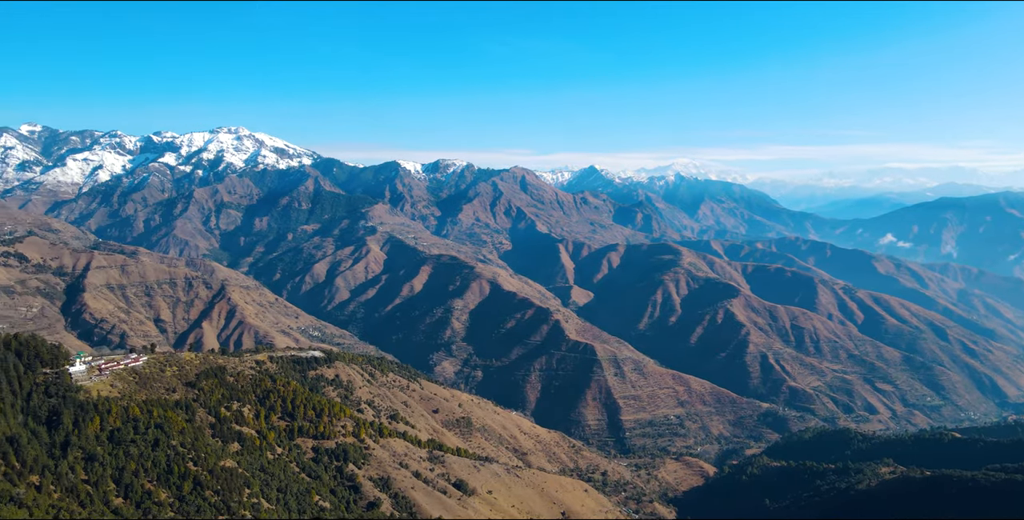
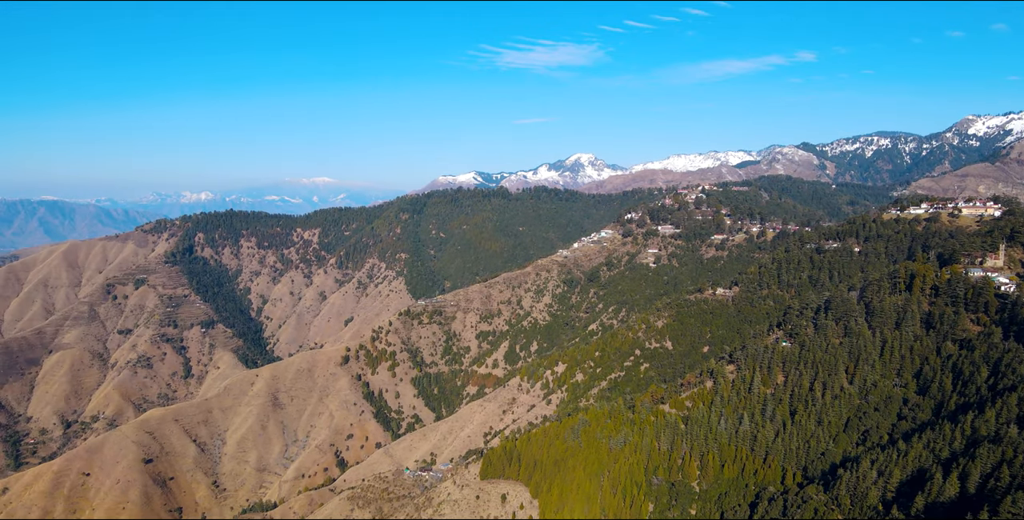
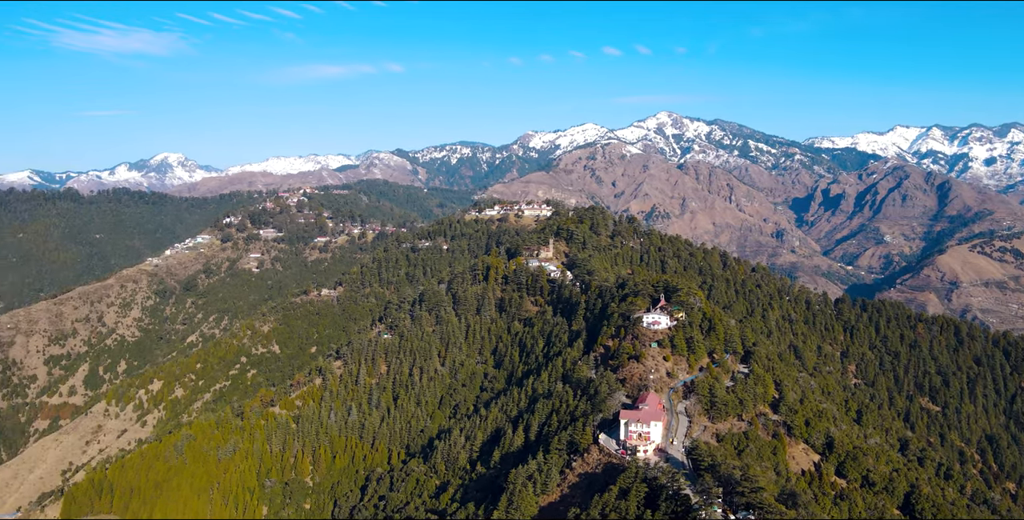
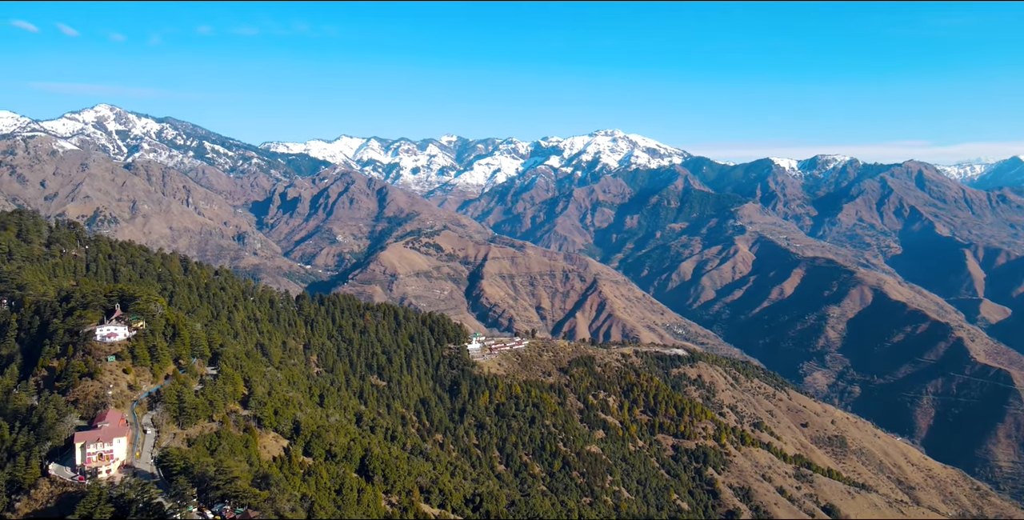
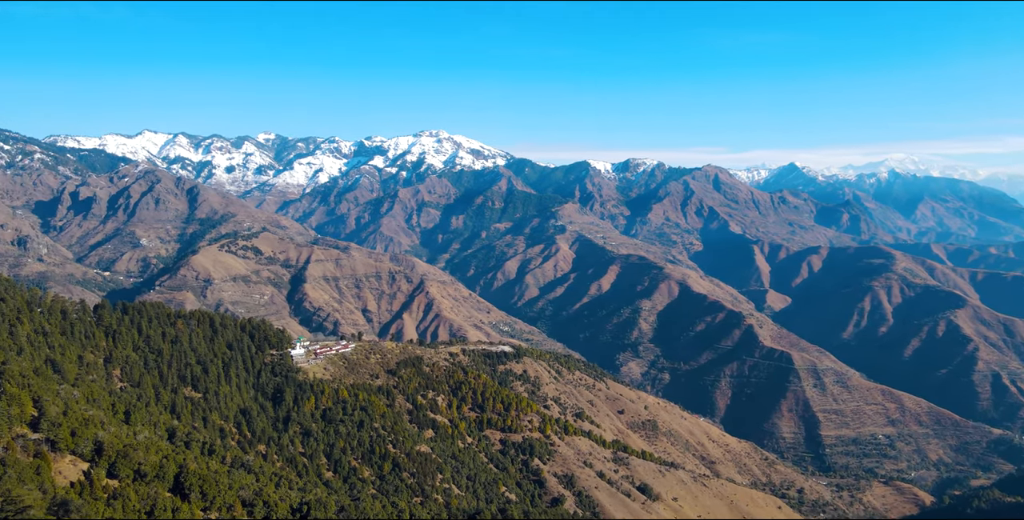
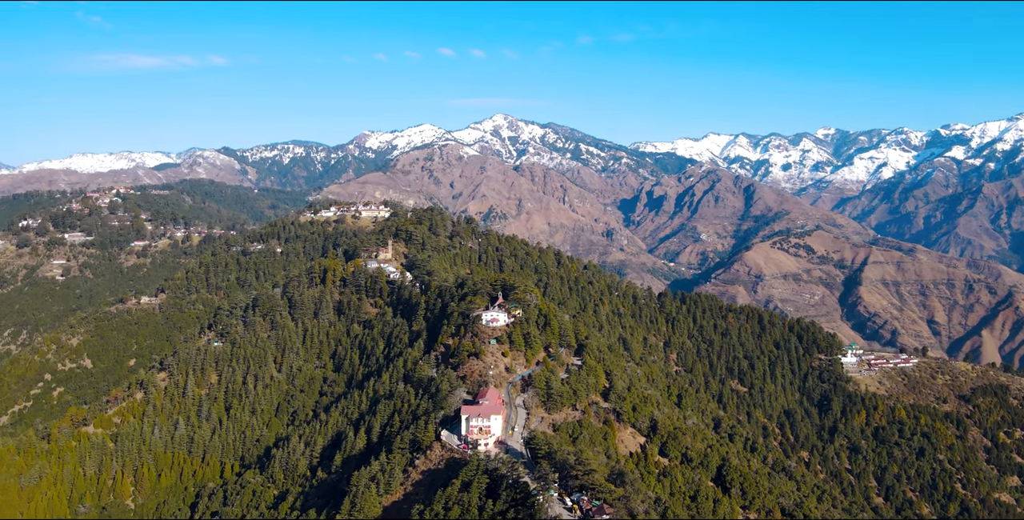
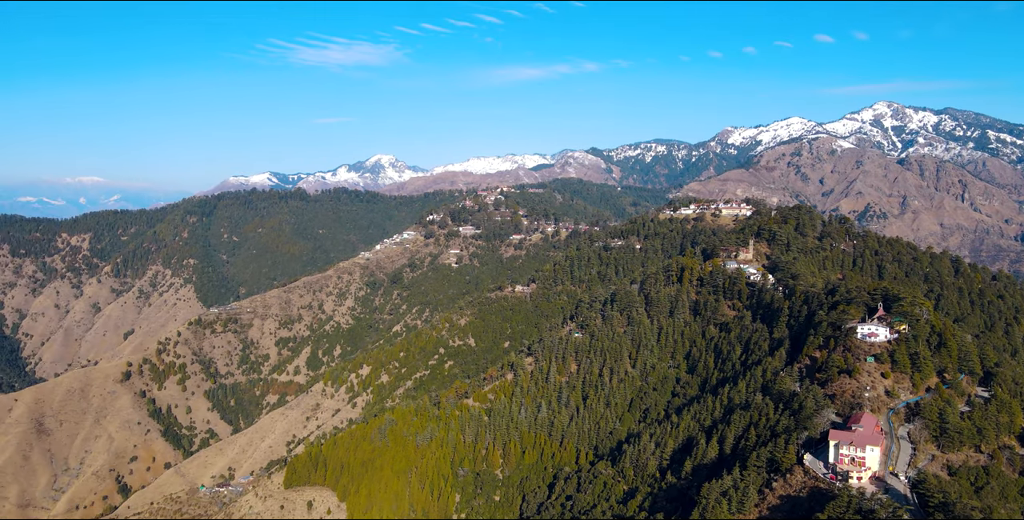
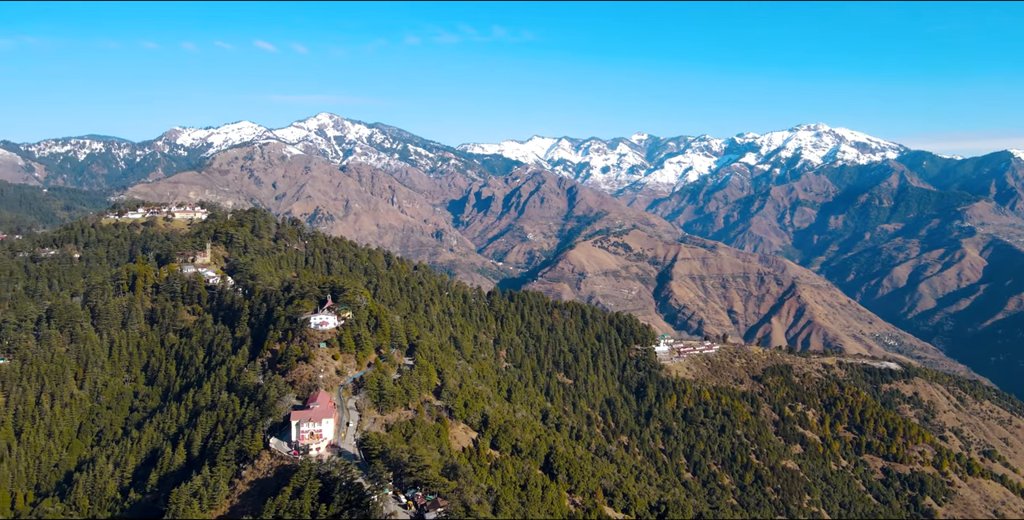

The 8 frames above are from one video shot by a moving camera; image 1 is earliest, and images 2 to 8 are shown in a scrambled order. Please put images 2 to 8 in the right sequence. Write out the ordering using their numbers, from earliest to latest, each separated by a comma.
5, 4, 8, 6, 3, 7, 2
